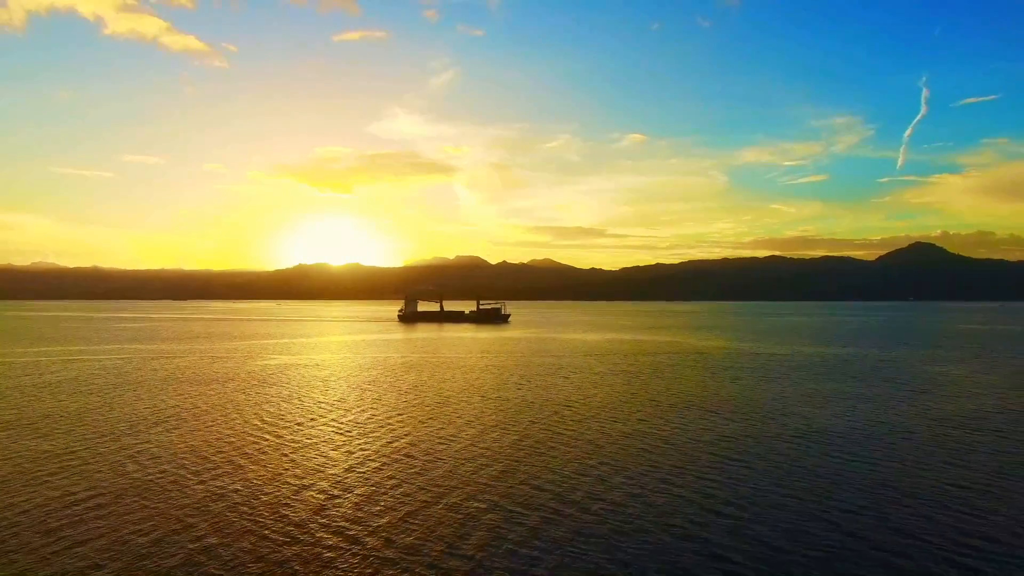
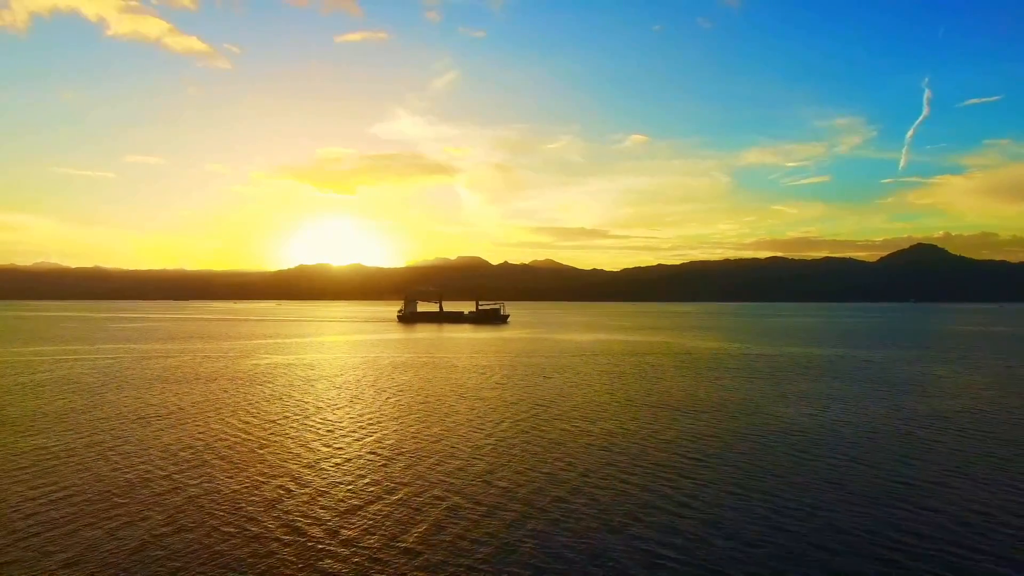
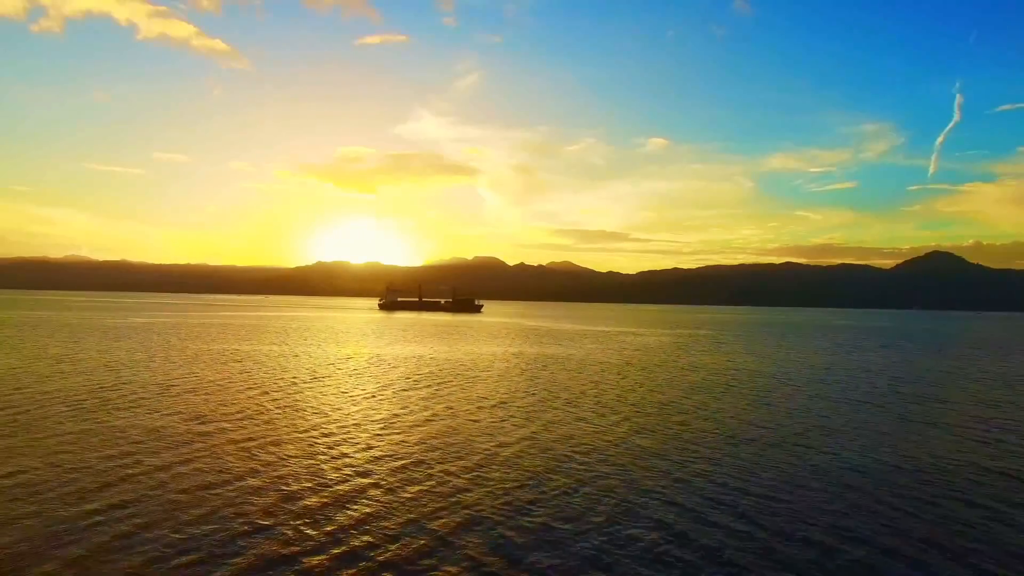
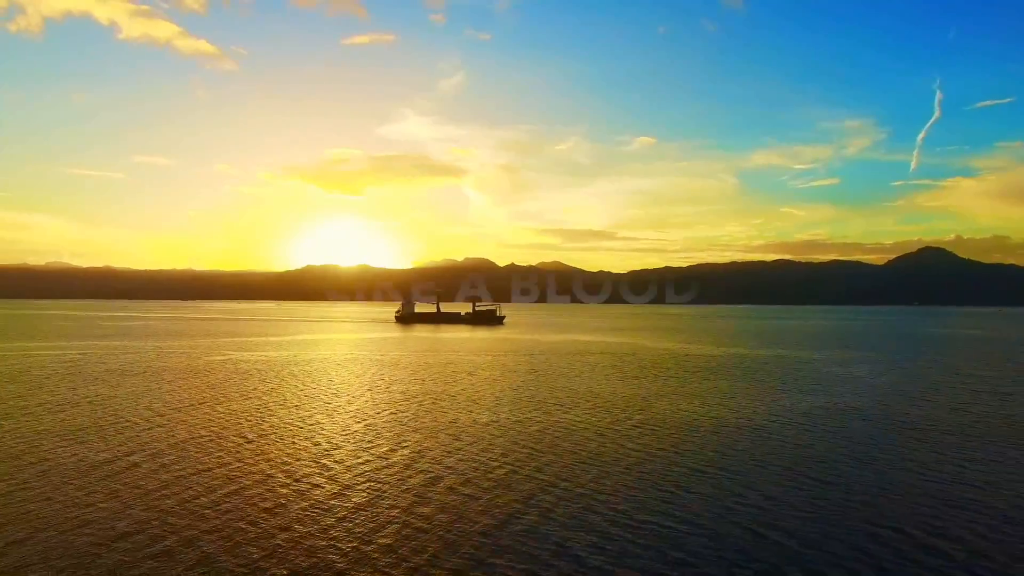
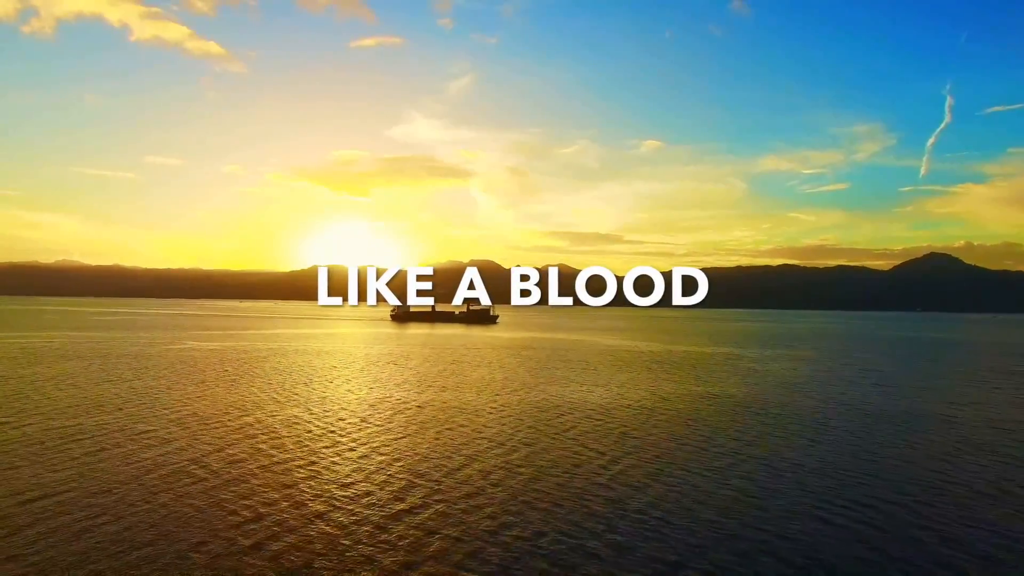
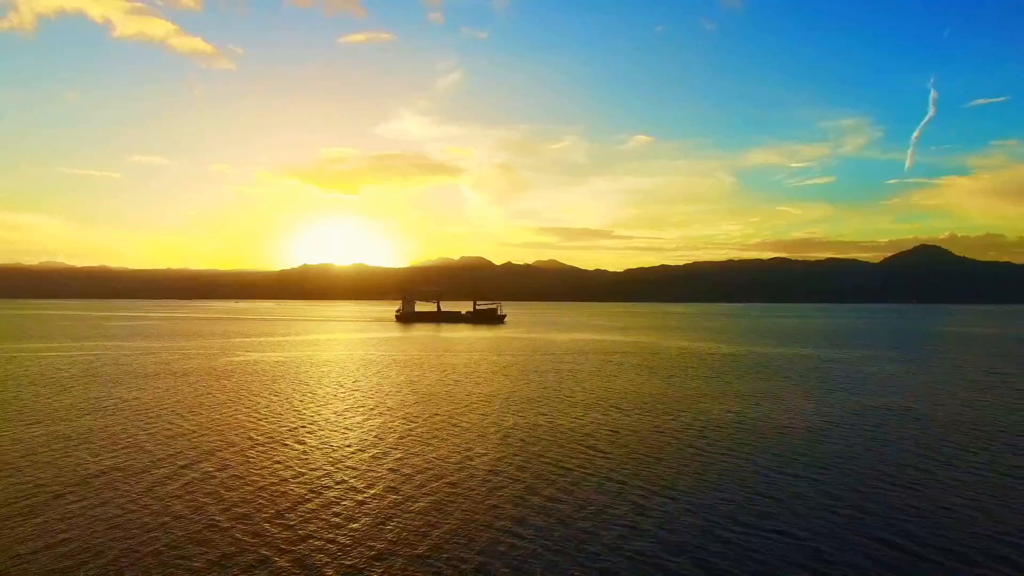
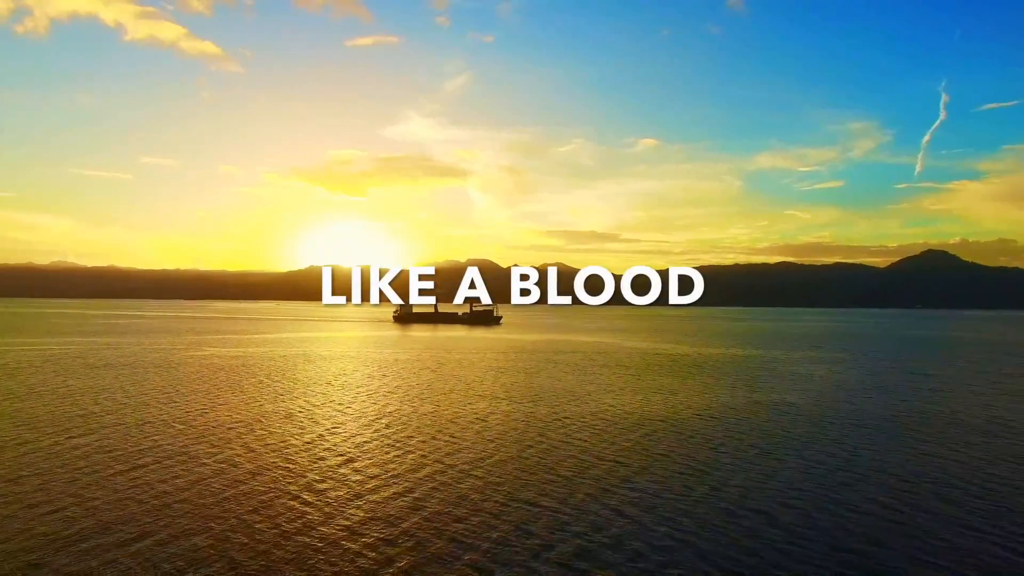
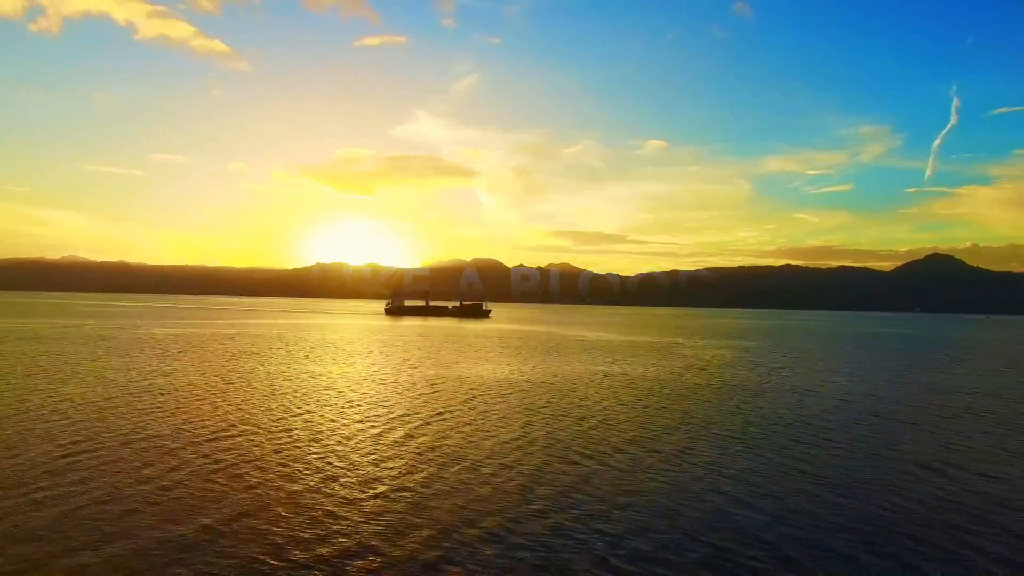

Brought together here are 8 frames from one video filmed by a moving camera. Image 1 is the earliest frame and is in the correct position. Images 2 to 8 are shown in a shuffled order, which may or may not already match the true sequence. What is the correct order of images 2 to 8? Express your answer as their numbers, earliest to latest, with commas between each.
2, 6, 4, 7, 5, 8, 3
